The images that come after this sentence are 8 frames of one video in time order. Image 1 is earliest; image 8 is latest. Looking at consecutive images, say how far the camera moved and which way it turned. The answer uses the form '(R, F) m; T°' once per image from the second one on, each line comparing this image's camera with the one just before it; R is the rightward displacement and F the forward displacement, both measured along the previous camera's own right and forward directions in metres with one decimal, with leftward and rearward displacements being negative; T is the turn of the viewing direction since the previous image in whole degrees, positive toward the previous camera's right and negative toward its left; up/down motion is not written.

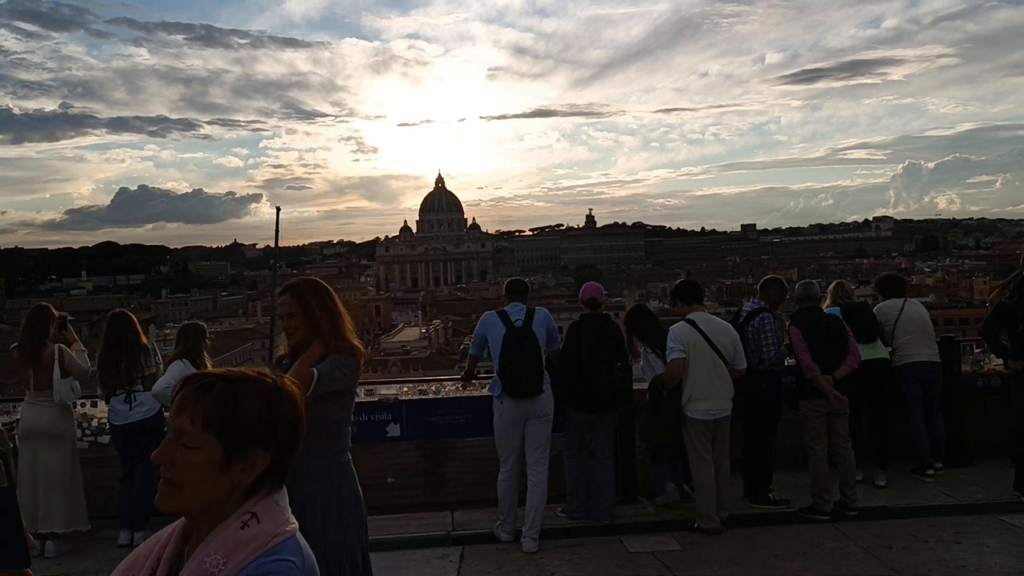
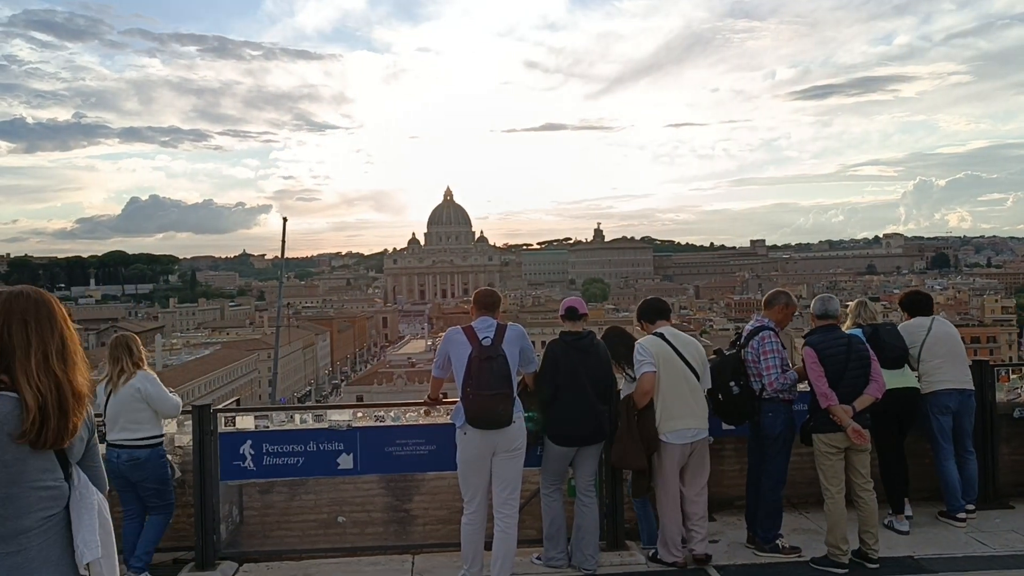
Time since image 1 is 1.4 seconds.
(+0.2, +0.7) m; 0°
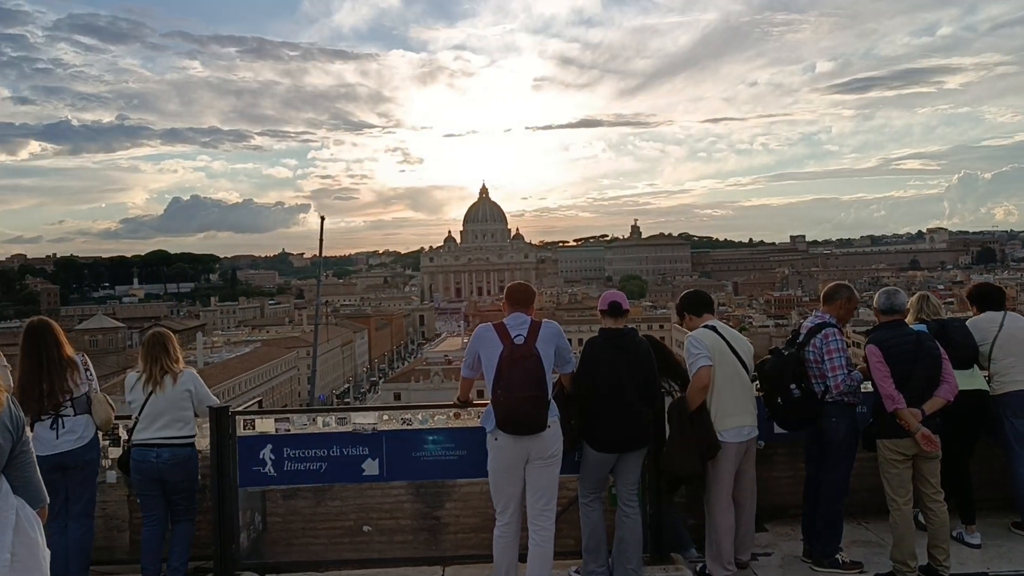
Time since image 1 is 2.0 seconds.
(0.0, +0.3) m; -2°
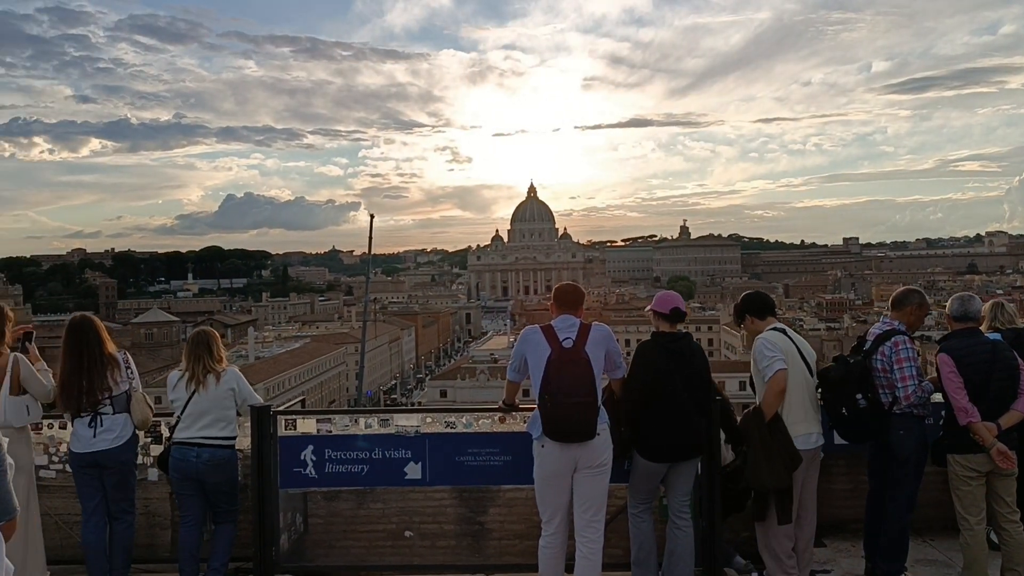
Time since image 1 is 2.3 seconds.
(0.0, +0.1) m; -3°
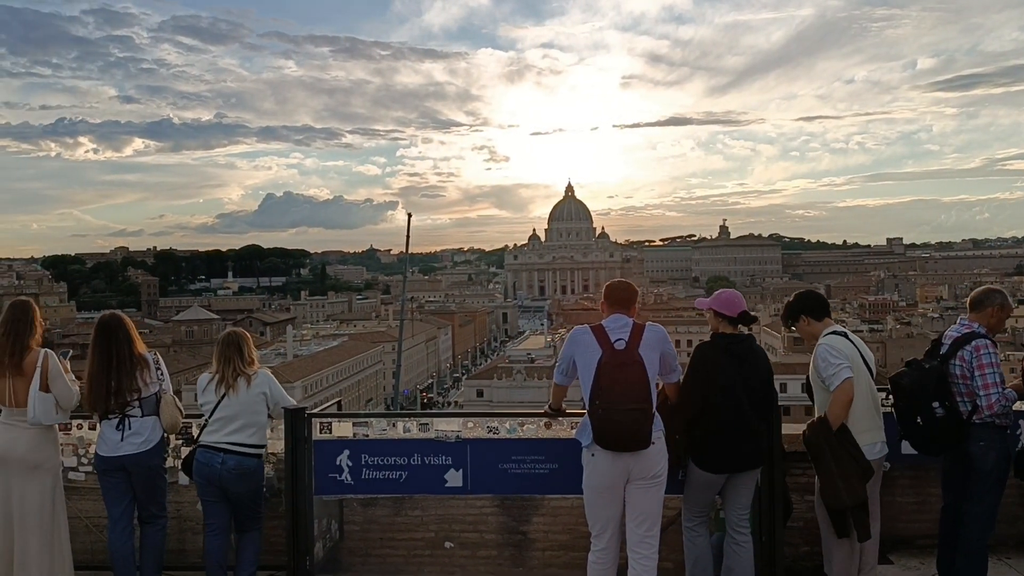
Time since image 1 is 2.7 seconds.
(0.0, +0.2) m; -2°
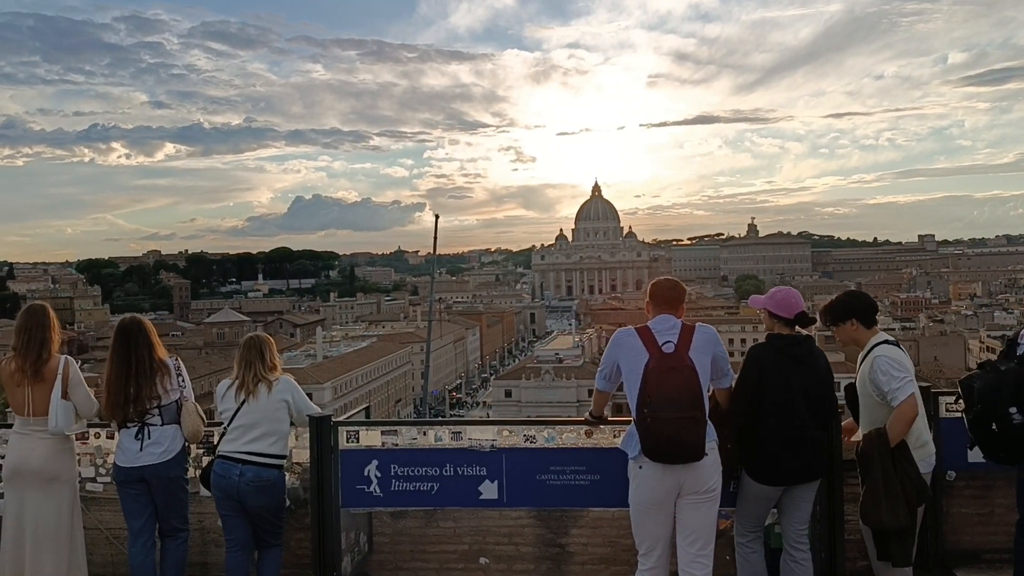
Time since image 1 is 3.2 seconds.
(0.0, +0.2) m; -2°
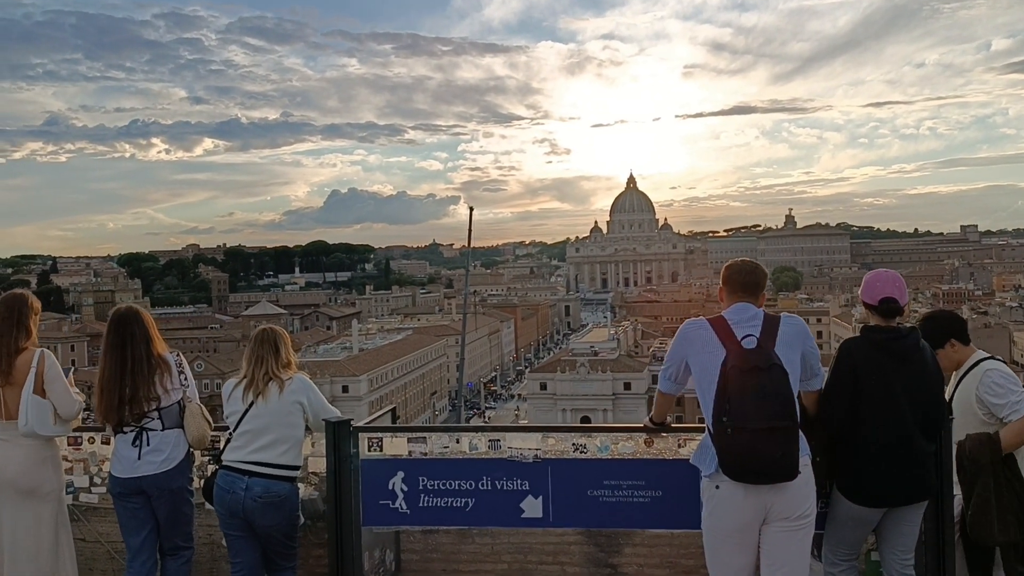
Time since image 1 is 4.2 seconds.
(0.0, +0.5) m; -2°
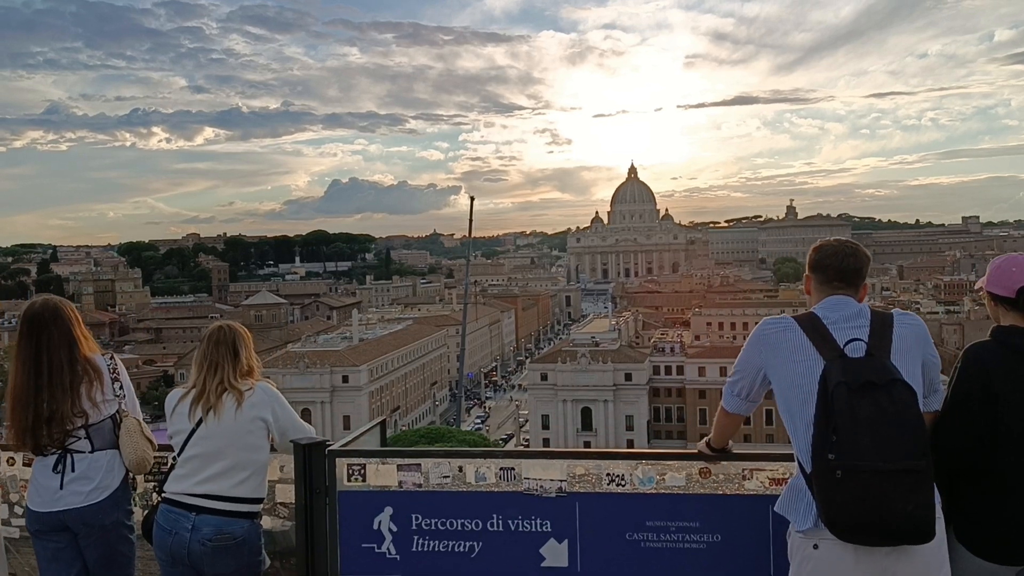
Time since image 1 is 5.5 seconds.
(0.0, +0.7) m; 0°
